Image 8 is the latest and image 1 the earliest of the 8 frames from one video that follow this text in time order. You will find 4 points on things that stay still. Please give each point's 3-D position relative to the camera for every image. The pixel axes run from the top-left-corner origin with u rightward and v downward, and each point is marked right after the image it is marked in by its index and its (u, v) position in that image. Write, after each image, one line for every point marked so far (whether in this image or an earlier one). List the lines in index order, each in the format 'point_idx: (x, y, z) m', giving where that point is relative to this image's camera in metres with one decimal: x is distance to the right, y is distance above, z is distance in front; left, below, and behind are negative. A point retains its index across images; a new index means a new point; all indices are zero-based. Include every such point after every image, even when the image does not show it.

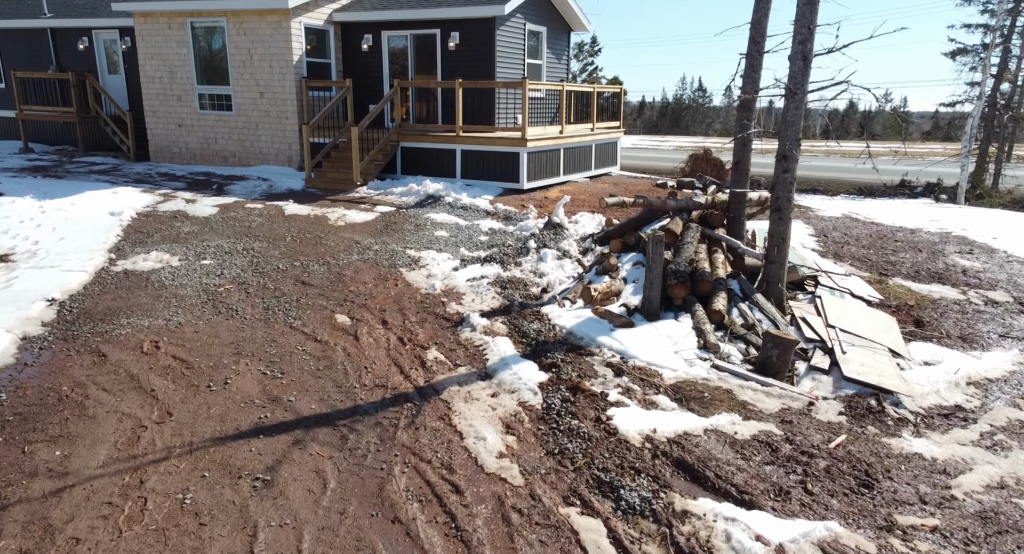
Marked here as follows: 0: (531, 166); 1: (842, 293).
0: (+0.4, +2.0, +11.6) m
1: (+3.7, -0.2, +7.0) m
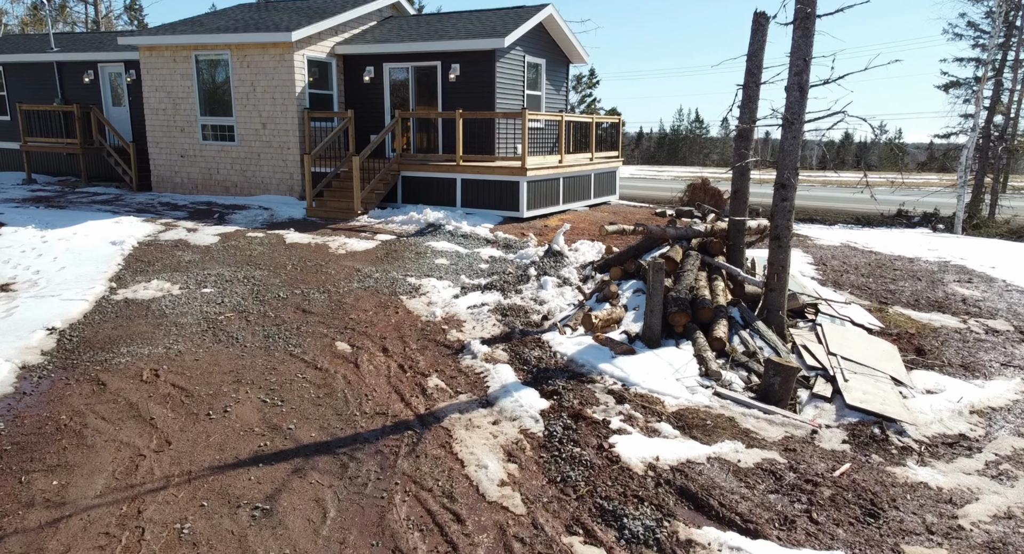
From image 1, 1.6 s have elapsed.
0: (+0.3, +1.5, +11.7) m
1: (+3.7, -0.5, +7.0) m
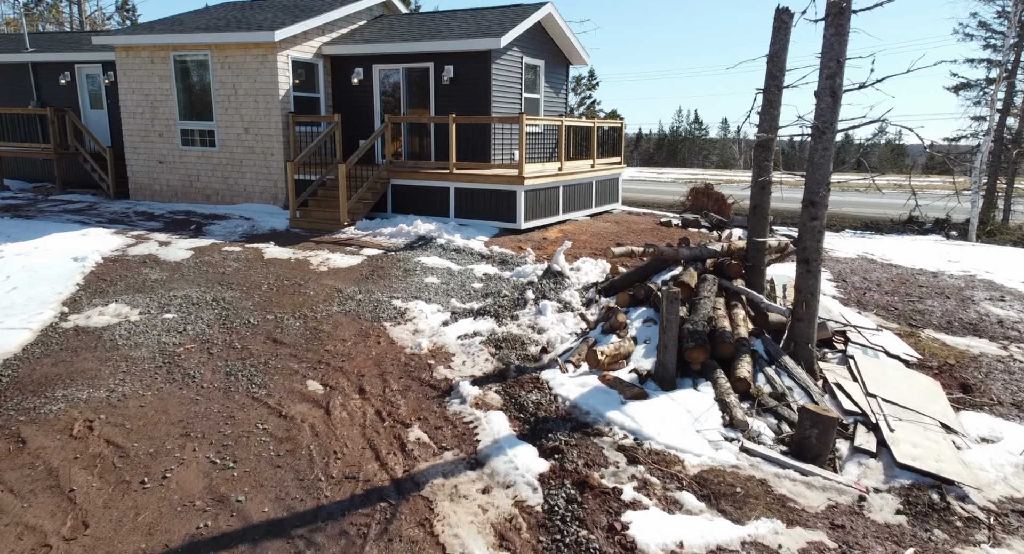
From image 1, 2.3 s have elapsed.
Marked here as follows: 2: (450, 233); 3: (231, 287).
0: (+0.3, +1.2, +11.0) m
1: (+3.6, -0.7, +6.3) m
2: (-1.0, +0.7, +10.3) m
3: (-3.6, -0.1, +7.9) m
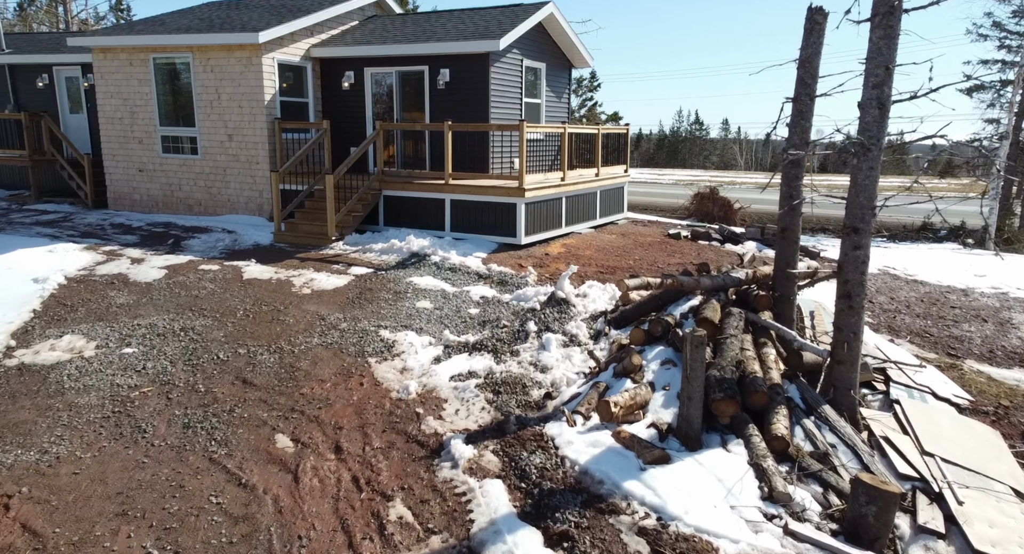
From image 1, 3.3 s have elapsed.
0: (+0.3, +0.9, +10.3) m
1: (+3.6, -1.0, +5.5) m
2: (-1.0, +0.4, +9.6) m
3: (-3.6, -0.4, +7.2) m
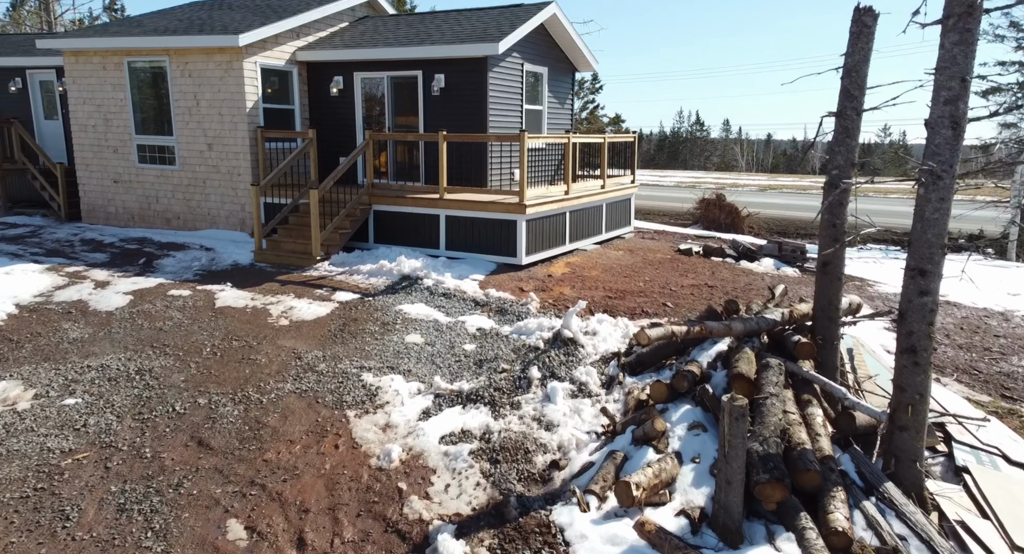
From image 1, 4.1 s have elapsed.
0: (+0.3, +0.6, +9.5) m
1: (+3.6, -1.4, +4.8) m
2: (-1.0, +0.1, +8.8) m
3: (-3.6, -0.8, +6.4) m
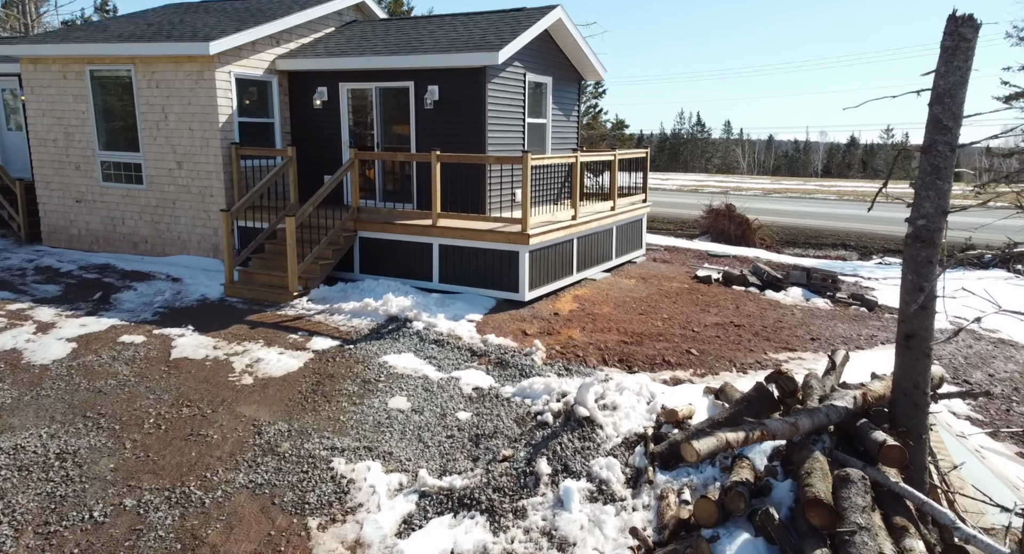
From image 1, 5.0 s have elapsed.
0: (+0.3, +0.1, +8.4) m
1: (+3.7, -1.9, +3.7) m
2: (-1.0, -0.4, +7.8) m
3: (-3.5, -1.3, +5.3) m
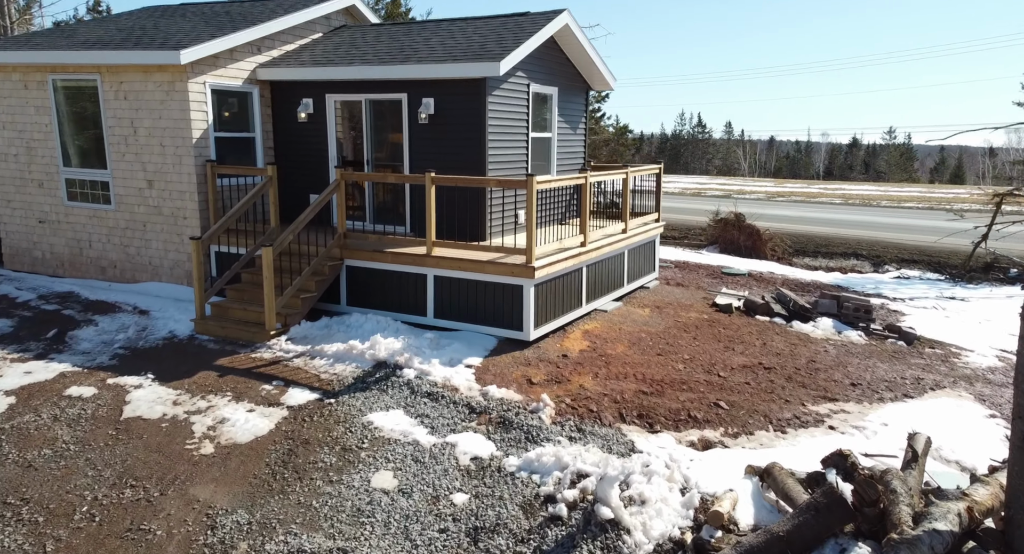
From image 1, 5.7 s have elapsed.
0: (+0.4, -0.3, +7.6) m
1: (+3.7, -2.3, +2.8) m
2: (-1.0, -0.9, +6.9) m
3: (-3.5, -1.7, +4.4) m
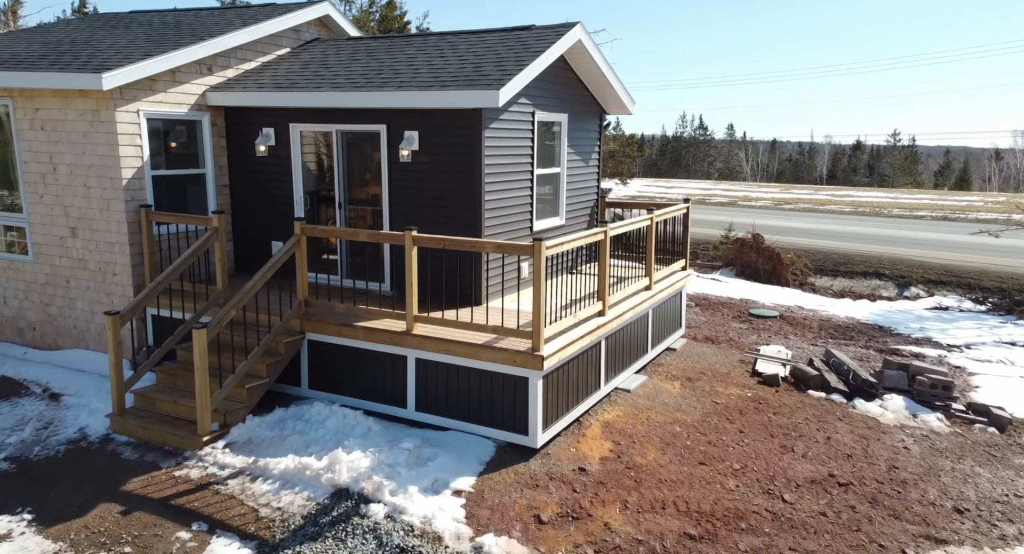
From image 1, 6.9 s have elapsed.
0: (+0.4, -1.2, +5.9) m
1: (+3.7, -3.1, +1.1) m
2: (-0.9, -1.7, +5.2) m
3: (-3.5, -2.5, +2.8) m
